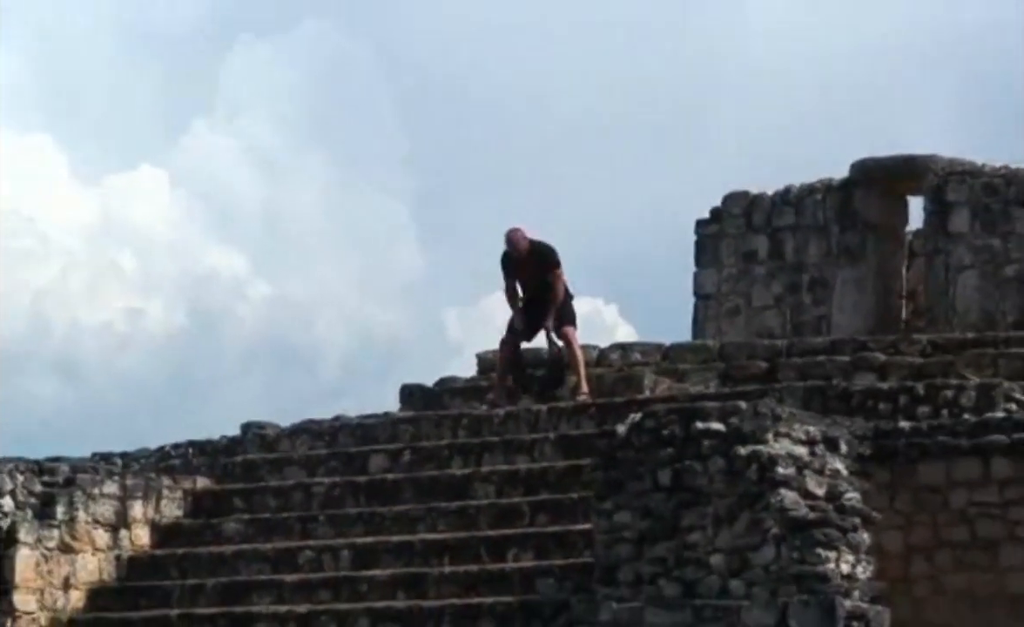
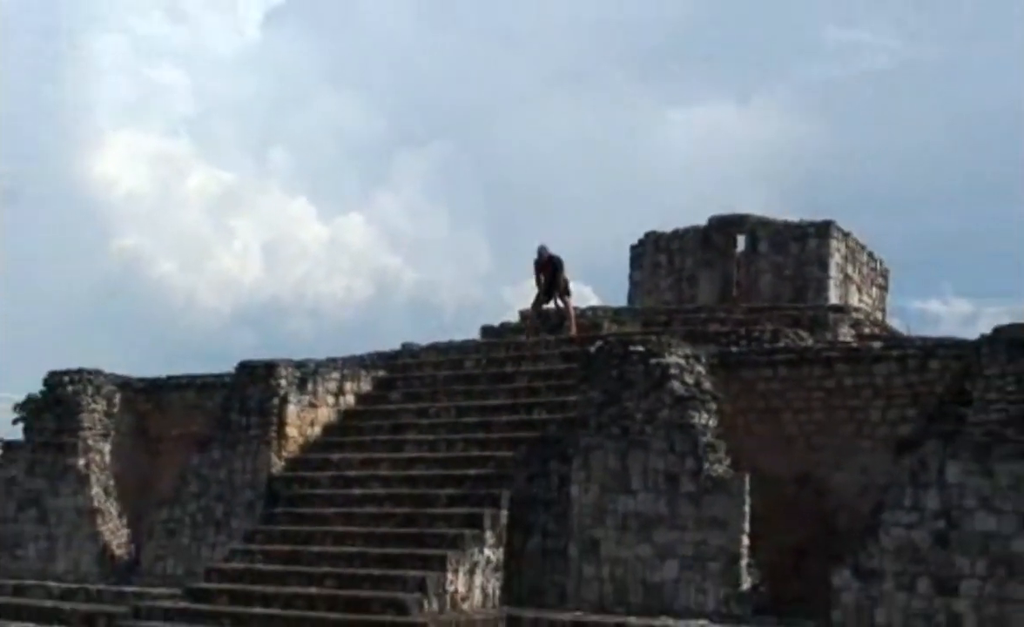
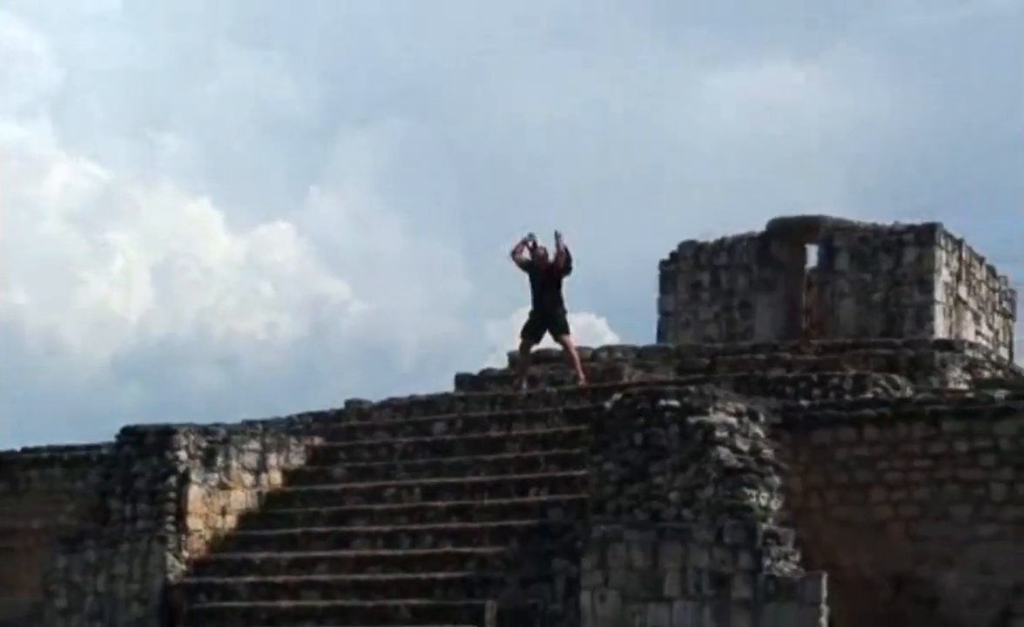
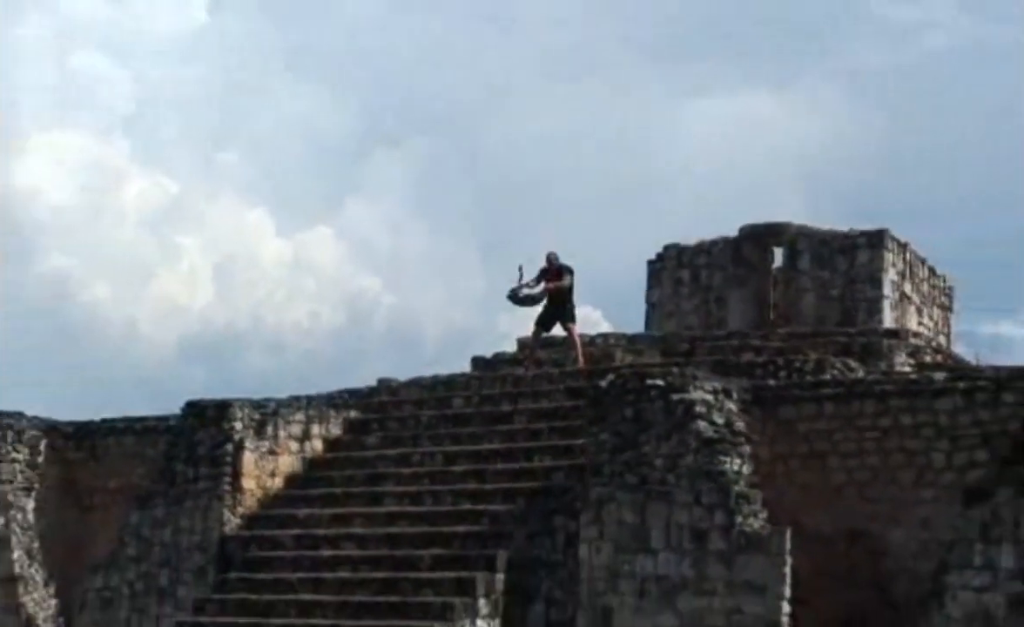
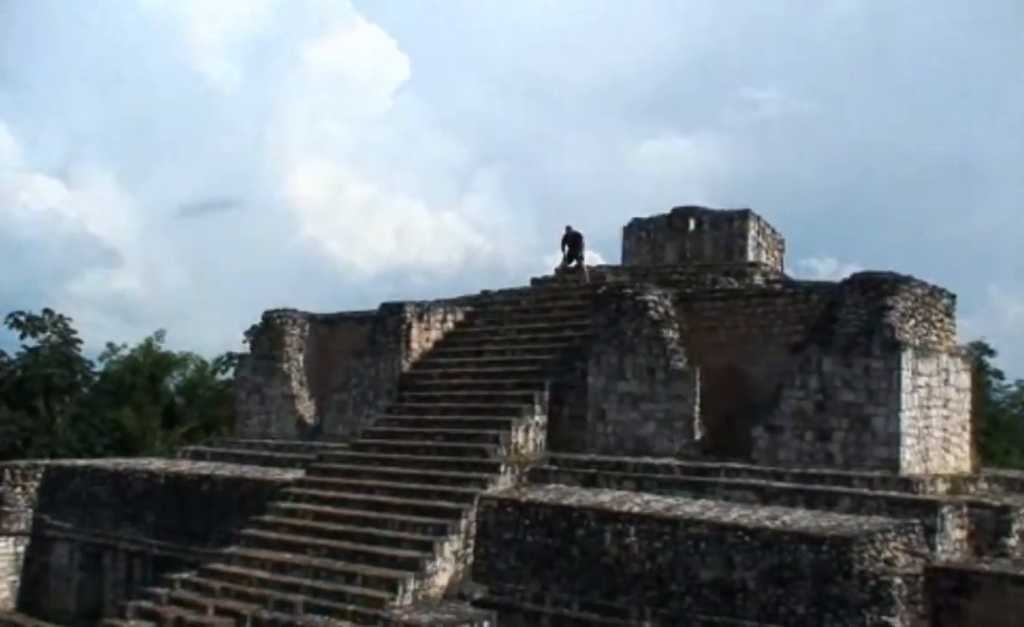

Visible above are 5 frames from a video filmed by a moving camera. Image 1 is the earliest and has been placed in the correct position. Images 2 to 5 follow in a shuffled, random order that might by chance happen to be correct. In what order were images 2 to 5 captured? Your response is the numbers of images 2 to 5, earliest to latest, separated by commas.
3, 4, 2, 5
